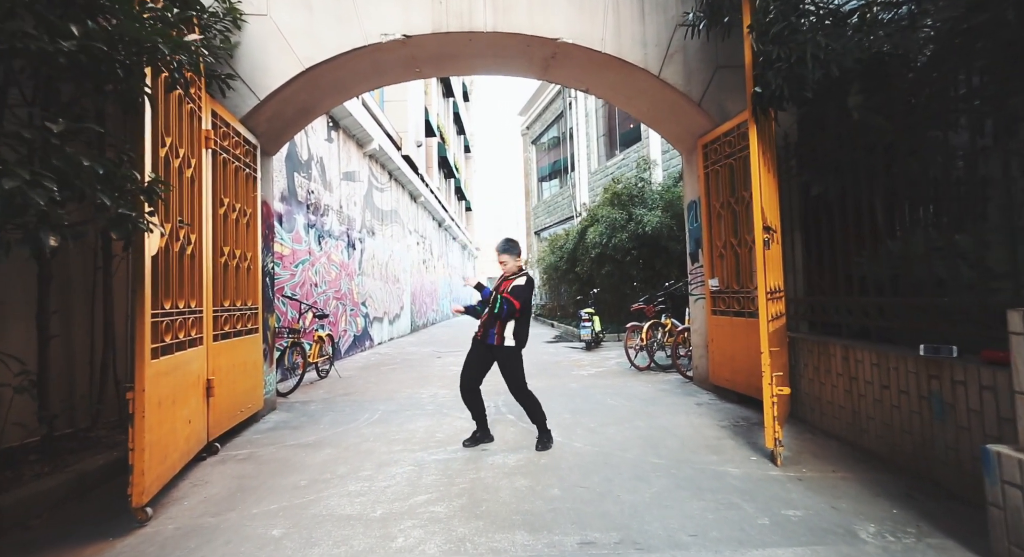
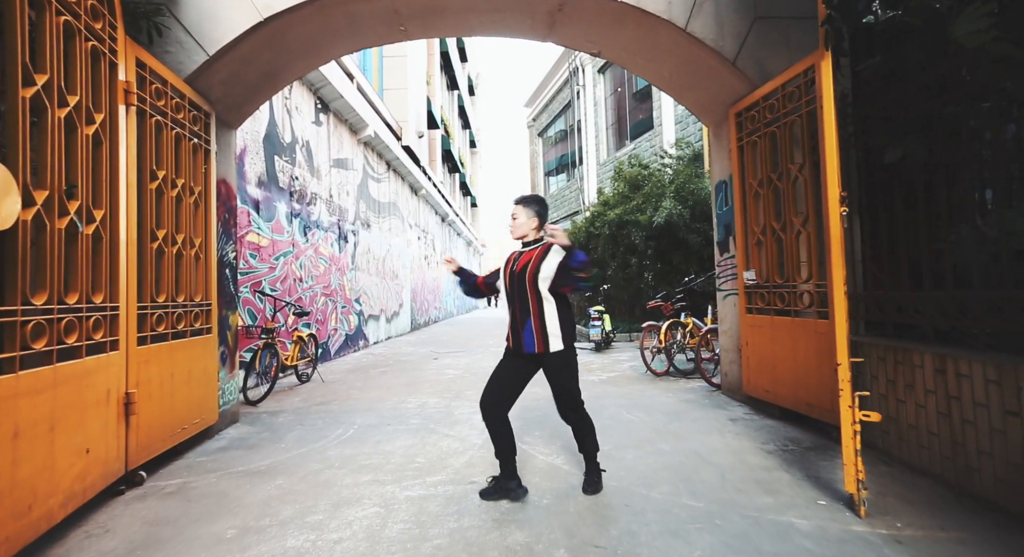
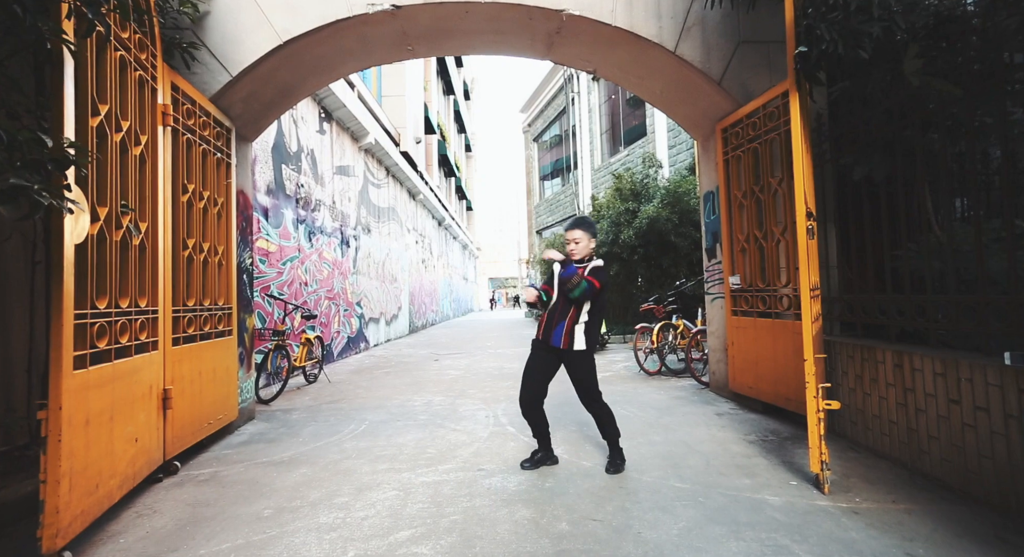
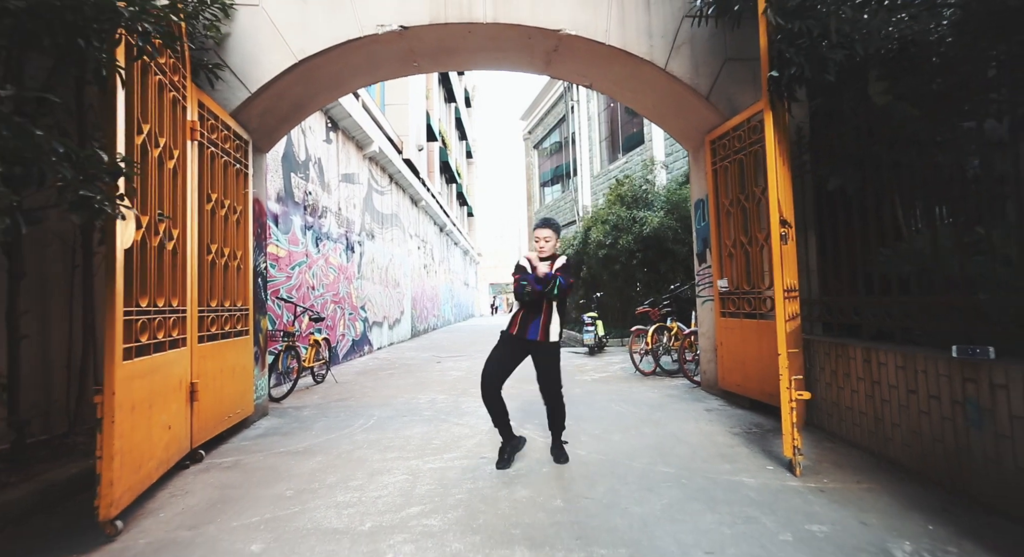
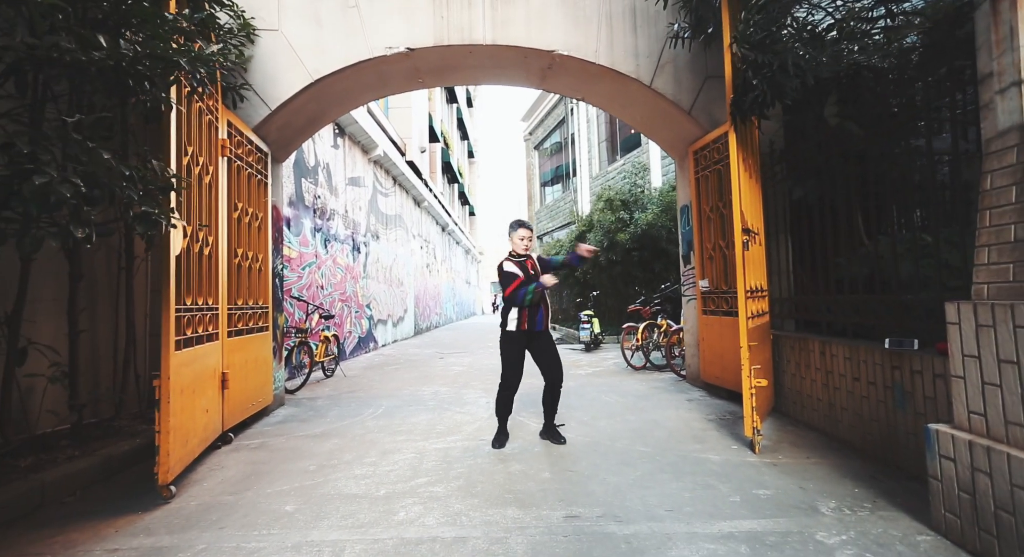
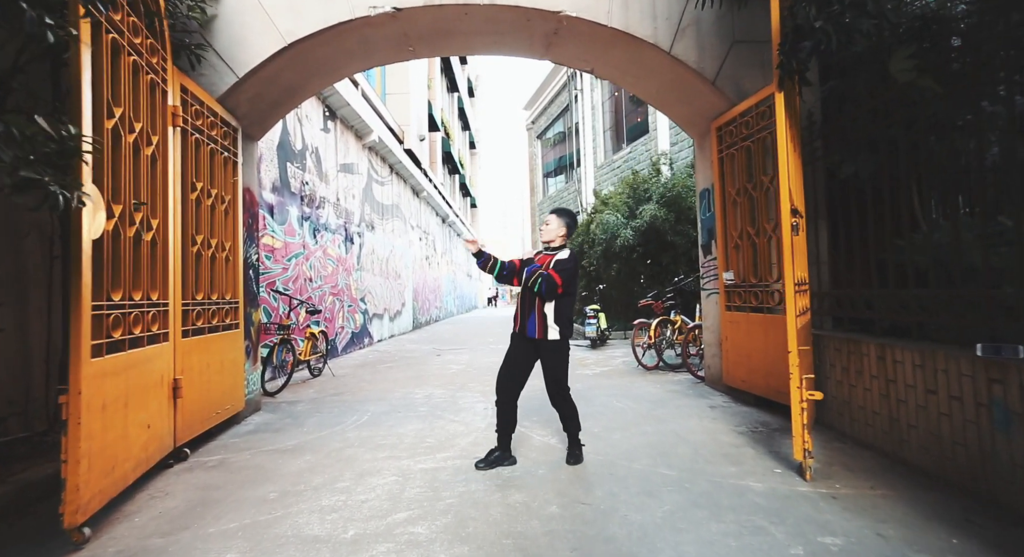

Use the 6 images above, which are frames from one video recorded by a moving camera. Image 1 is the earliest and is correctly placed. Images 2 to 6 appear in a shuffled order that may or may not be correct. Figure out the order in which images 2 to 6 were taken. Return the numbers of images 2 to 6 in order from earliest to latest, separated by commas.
3, 4, 5, 6, 2
